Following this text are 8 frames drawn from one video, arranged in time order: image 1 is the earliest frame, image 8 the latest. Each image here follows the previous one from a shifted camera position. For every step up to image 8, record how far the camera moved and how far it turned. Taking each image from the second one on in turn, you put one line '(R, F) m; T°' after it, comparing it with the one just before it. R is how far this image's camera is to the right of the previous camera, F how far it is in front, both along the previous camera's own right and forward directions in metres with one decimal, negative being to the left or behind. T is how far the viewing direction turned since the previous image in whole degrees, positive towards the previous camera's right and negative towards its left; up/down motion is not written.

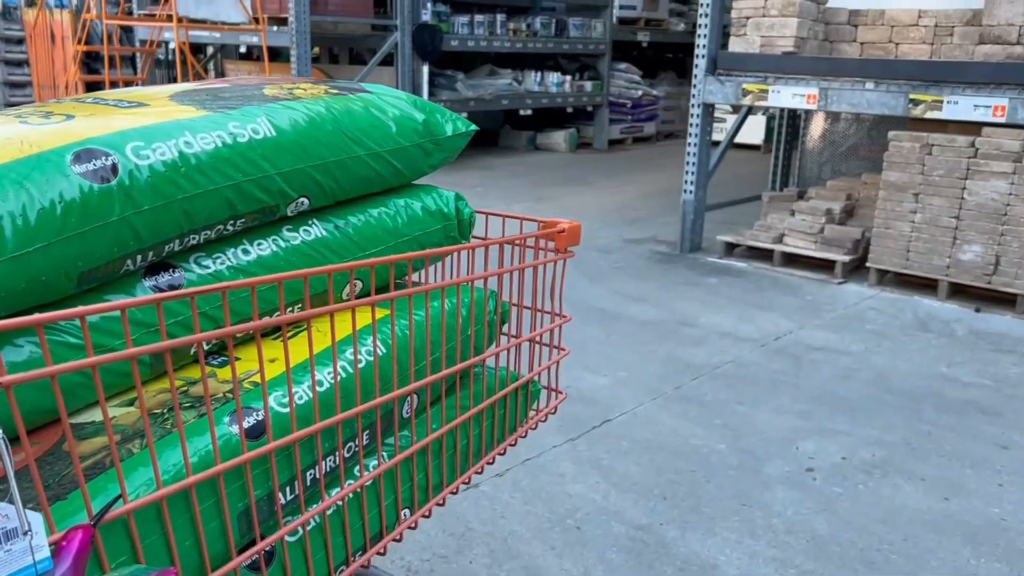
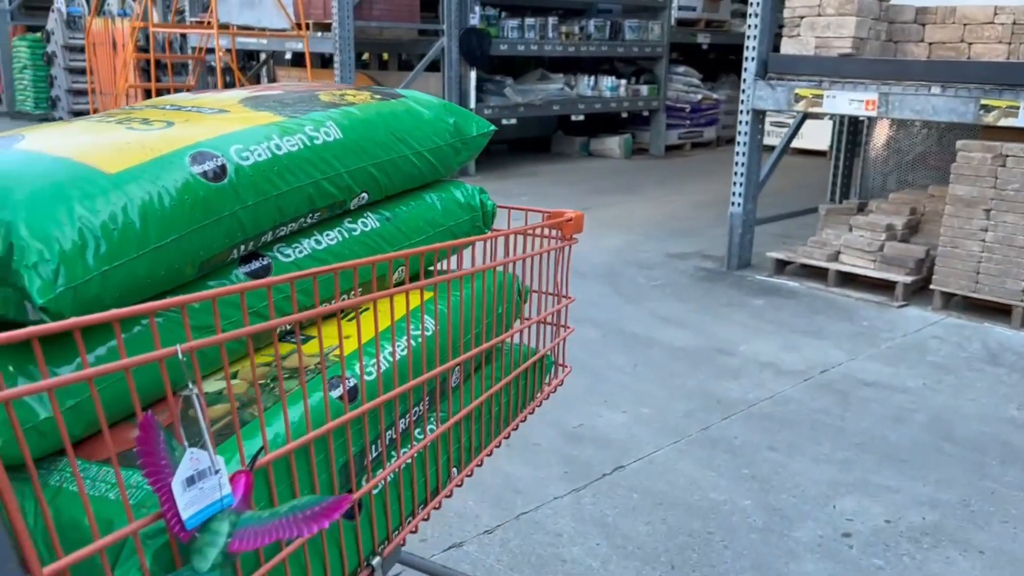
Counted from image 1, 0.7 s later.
(+0.2, +0.3) m; -4°
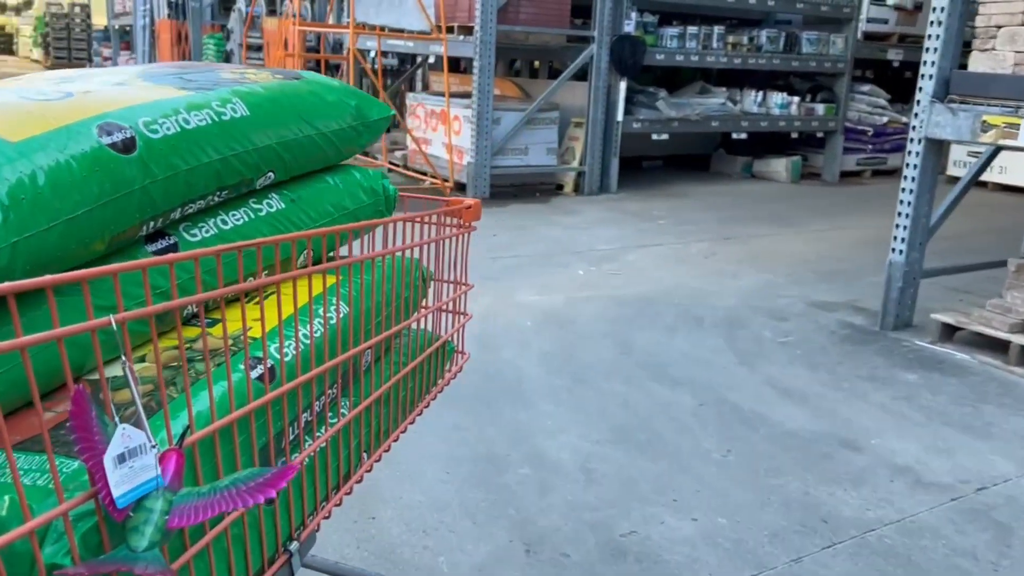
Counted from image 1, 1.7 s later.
(+0.3, +0.6) m; -11°
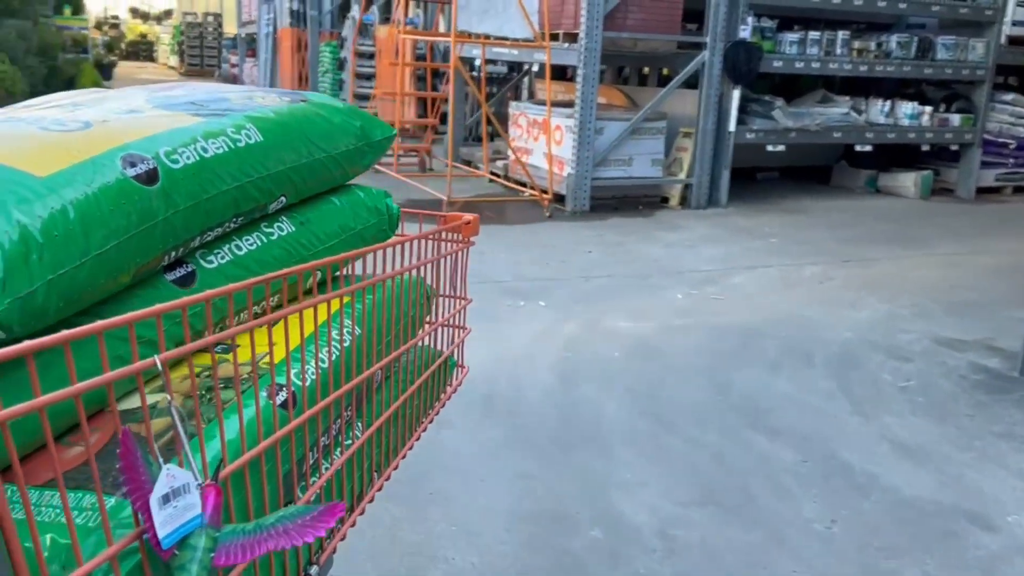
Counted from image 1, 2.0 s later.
(+0.1, +0.2) m; -7°
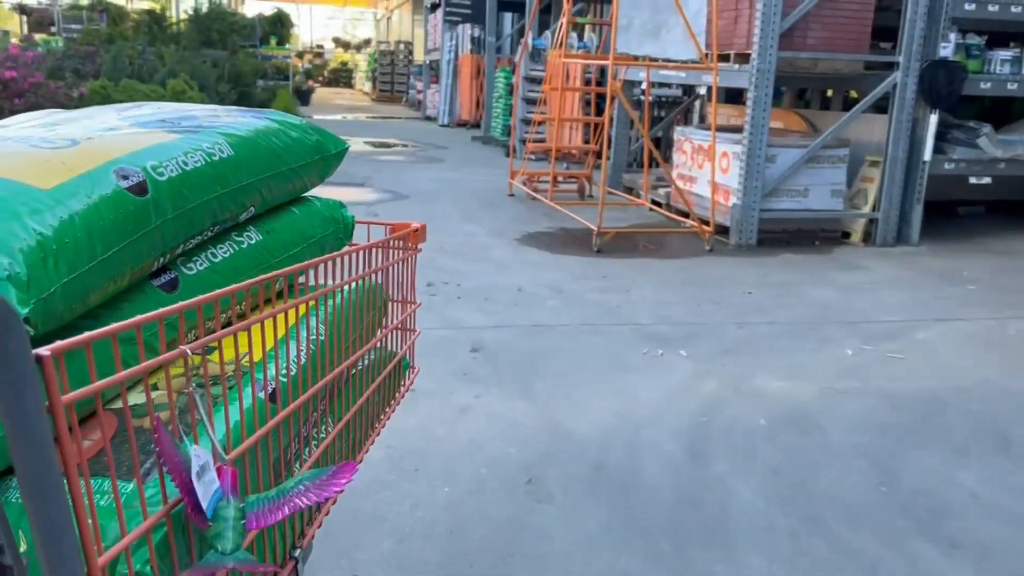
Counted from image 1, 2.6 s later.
(+0.2, +0.4) m; -12°
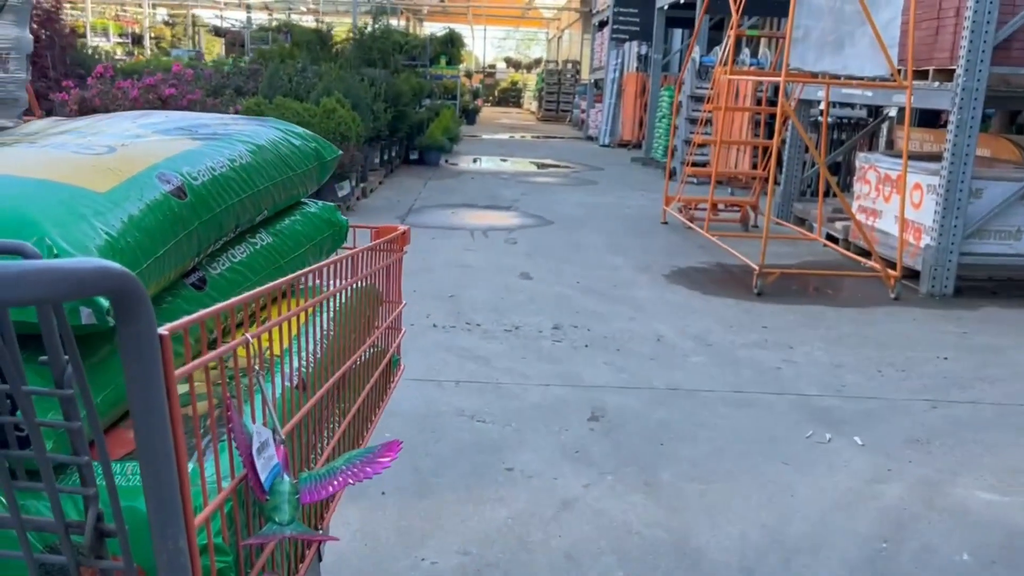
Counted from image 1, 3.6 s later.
(+0.1, +0.6) m; -11°
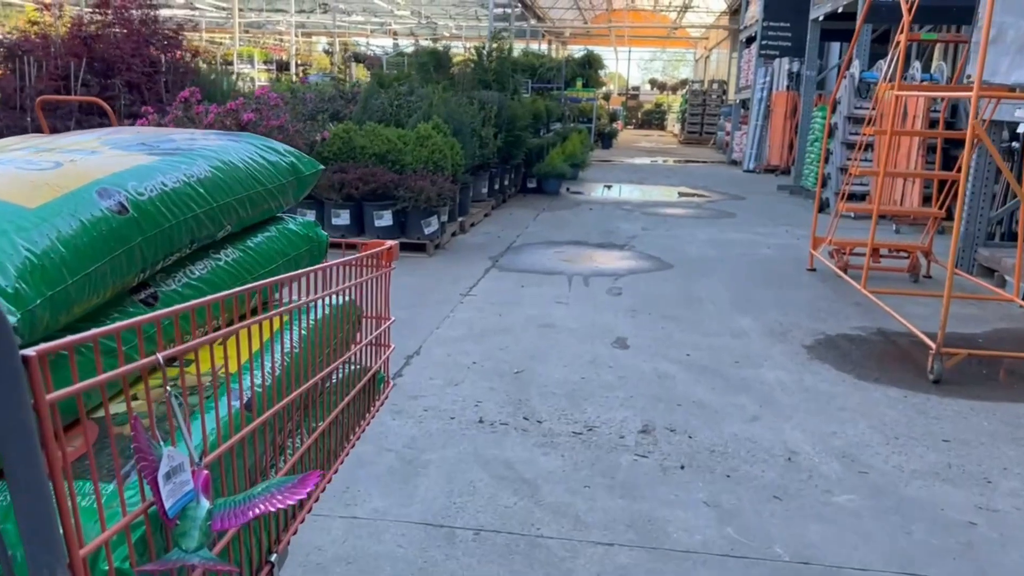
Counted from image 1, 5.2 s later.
(+0.2, +1.1) m; -9°
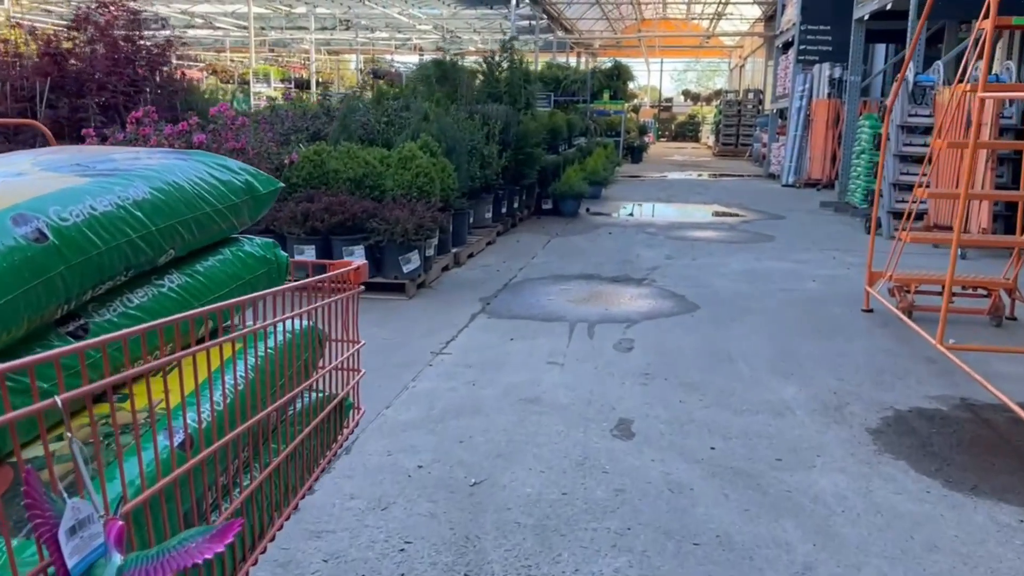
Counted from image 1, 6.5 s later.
(+0.3, +1.0) m; -2°
